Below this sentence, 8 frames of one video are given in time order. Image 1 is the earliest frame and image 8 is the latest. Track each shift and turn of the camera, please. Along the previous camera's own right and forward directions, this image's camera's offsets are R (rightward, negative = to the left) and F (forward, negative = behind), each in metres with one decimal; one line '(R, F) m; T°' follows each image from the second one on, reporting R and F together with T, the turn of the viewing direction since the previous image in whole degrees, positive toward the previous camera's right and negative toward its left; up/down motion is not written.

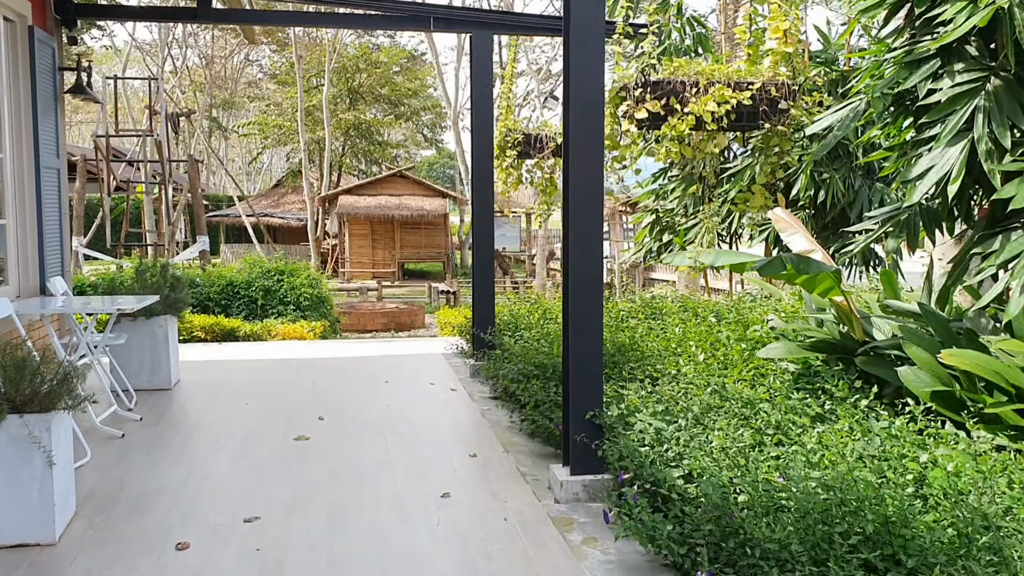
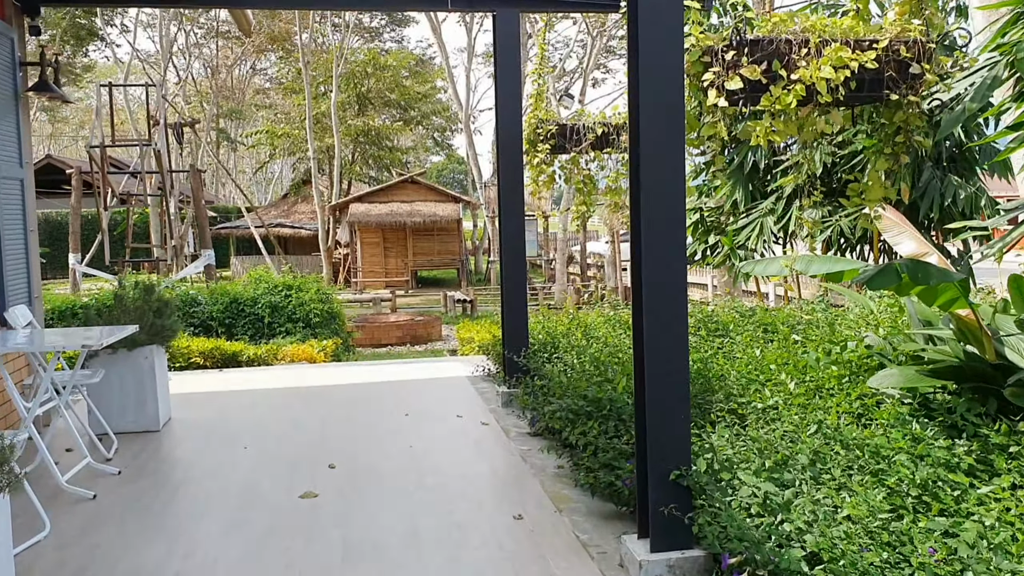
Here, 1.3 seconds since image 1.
(-0.1, +0.8) m; -1°
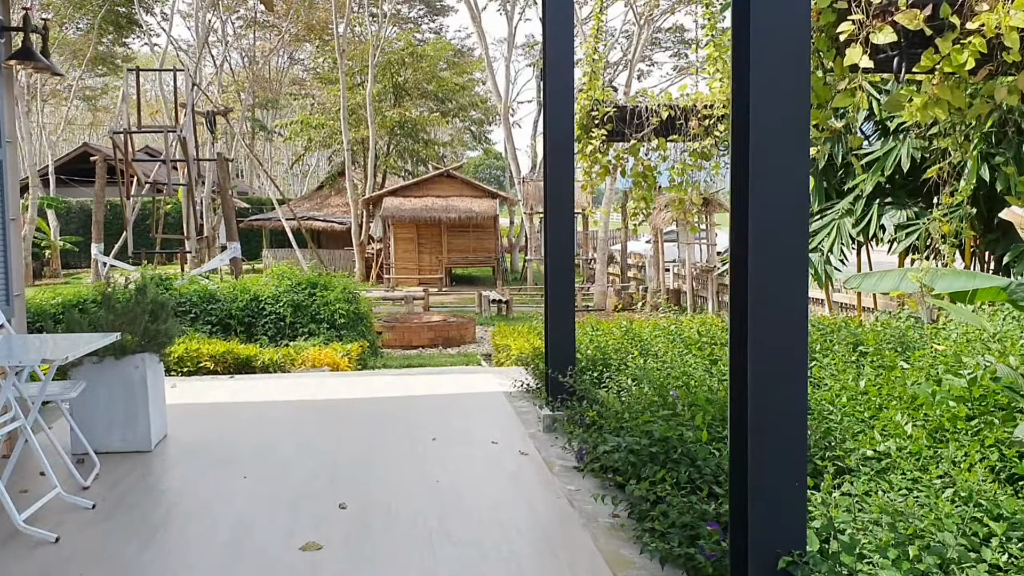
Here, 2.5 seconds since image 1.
(-0.1, +0.7) m; -2°
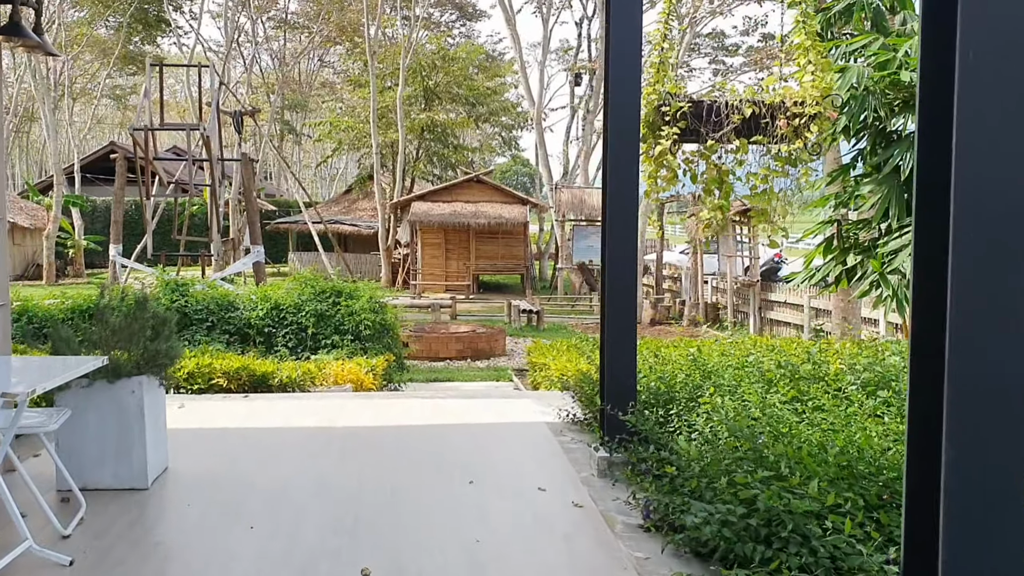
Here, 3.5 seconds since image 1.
(-0.1, +0.6) m; -1°
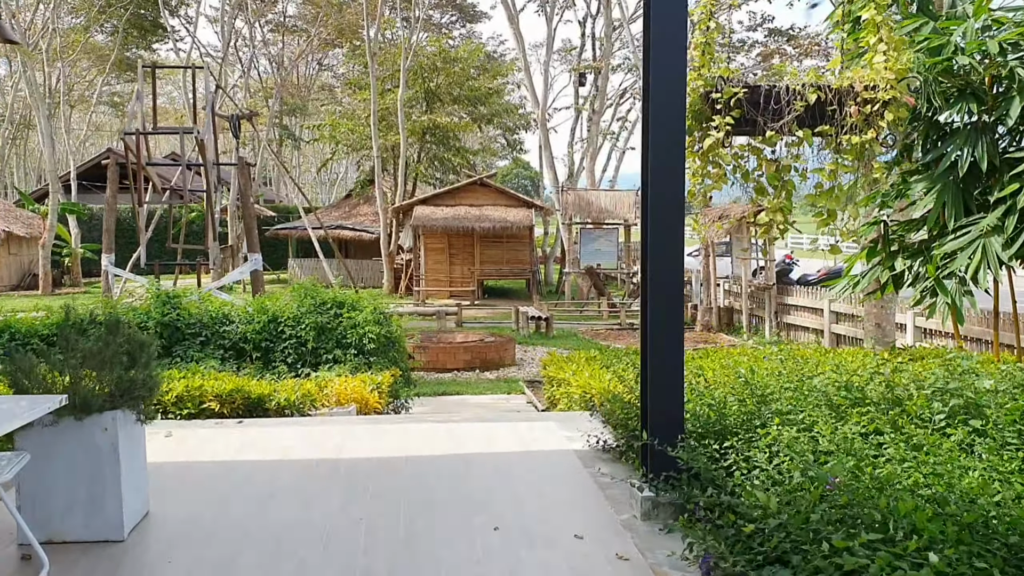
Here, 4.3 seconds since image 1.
(-0.1, +0.5) m; 0°
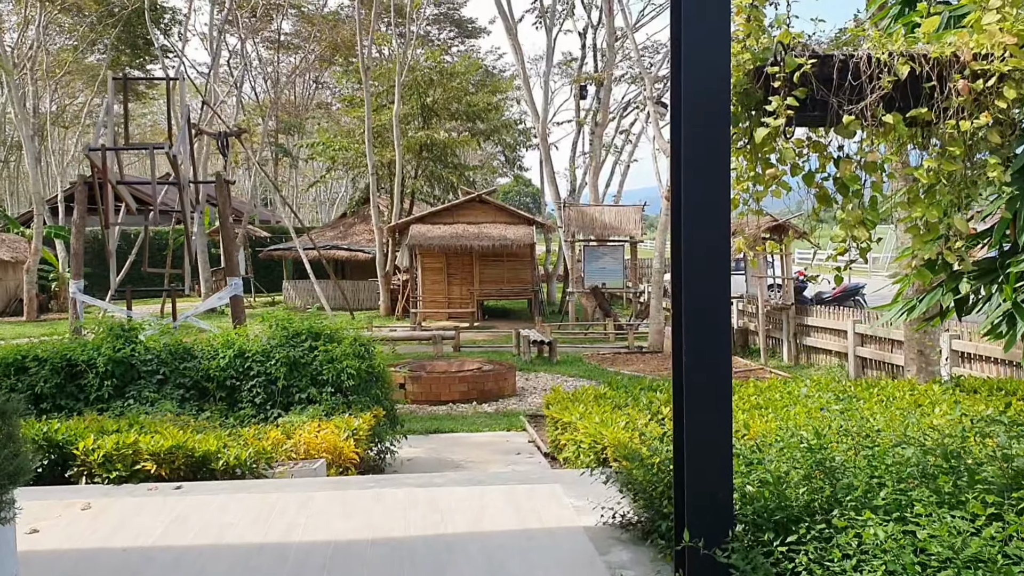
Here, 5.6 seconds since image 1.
(0.0, +0.9) m; 0°
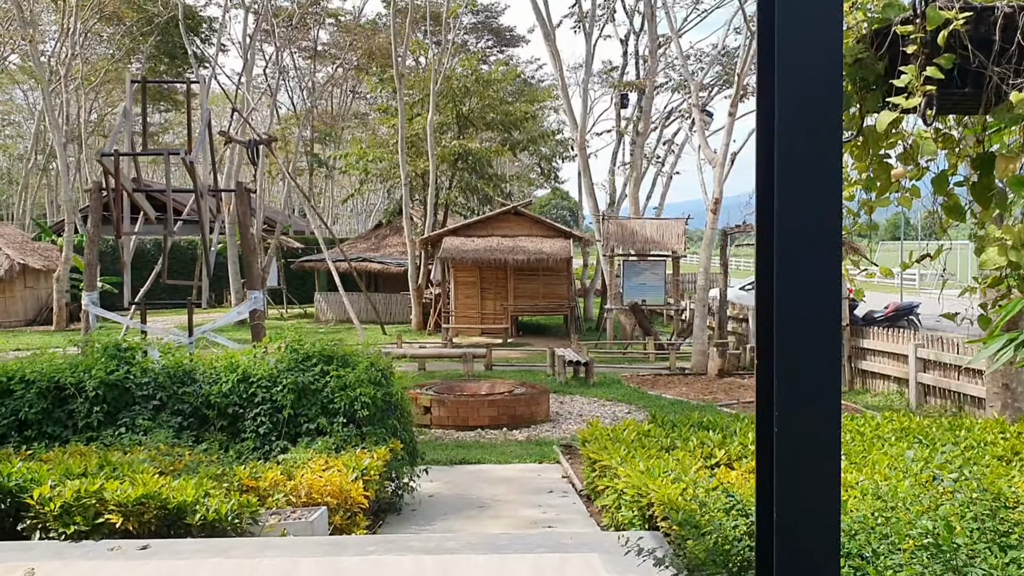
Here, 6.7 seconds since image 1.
(0.0, +0.7) m; -2°
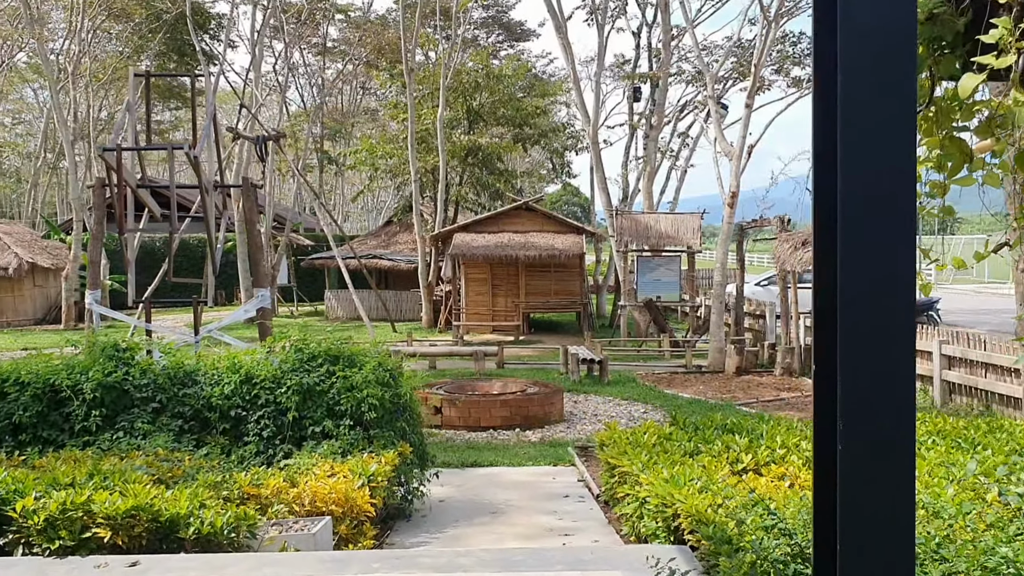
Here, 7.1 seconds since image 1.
(0.0, +0.3) m; -1°
